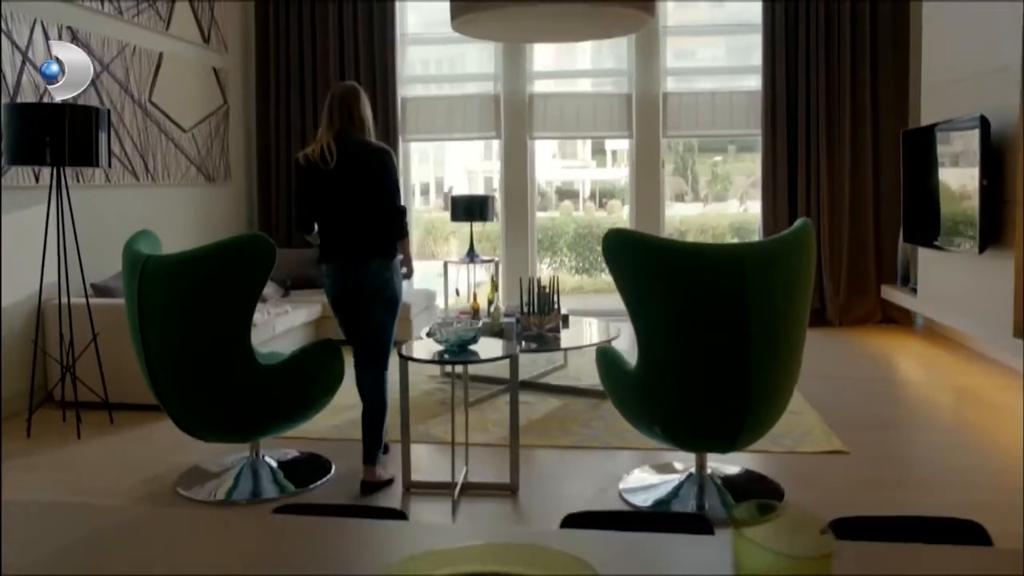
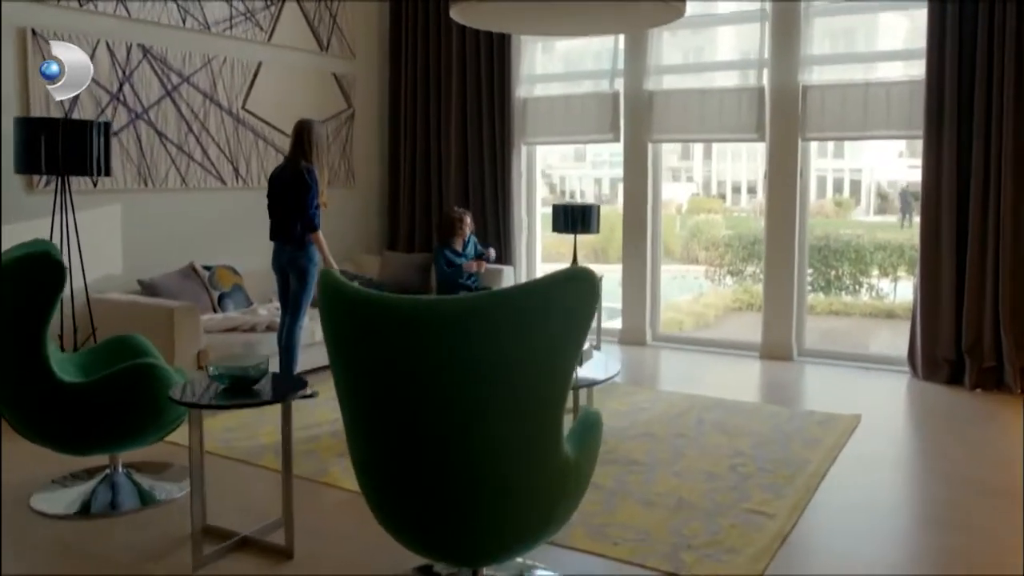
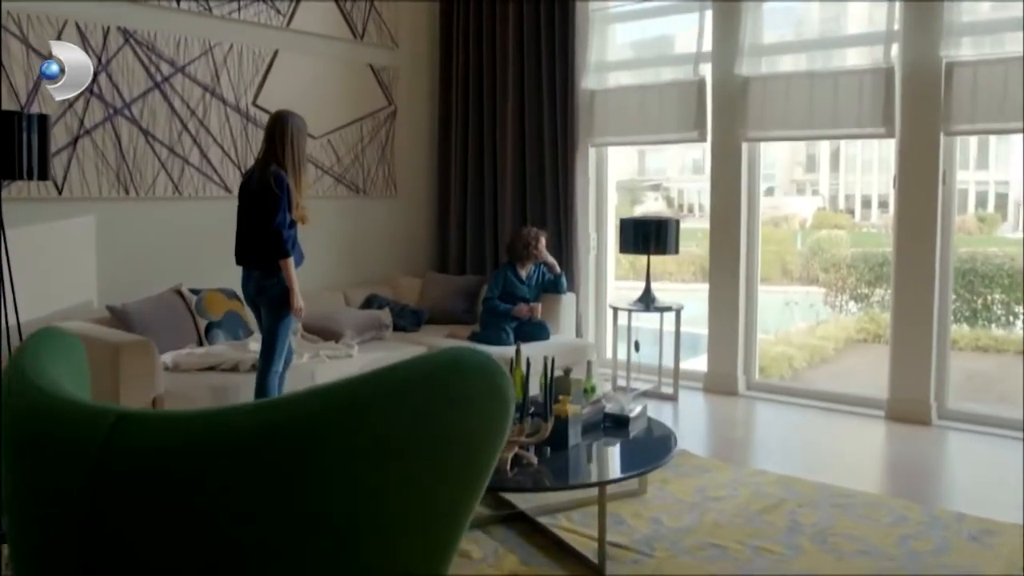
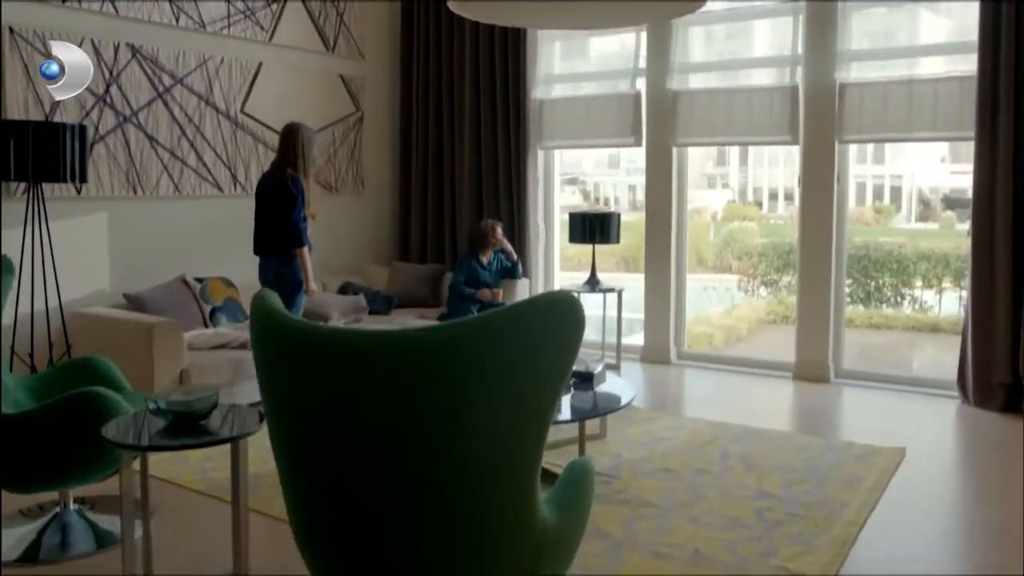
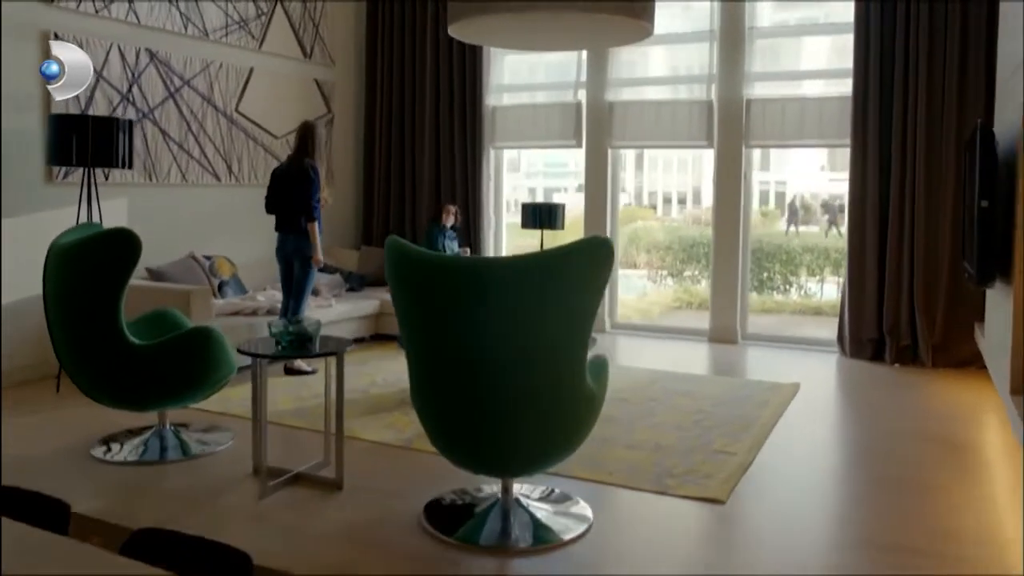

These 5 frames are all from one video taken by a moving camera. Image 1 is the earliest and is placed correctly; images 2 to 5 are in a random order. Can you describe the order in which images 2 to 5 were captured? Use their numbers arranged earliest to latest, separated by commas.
5, 2, 4, 3
